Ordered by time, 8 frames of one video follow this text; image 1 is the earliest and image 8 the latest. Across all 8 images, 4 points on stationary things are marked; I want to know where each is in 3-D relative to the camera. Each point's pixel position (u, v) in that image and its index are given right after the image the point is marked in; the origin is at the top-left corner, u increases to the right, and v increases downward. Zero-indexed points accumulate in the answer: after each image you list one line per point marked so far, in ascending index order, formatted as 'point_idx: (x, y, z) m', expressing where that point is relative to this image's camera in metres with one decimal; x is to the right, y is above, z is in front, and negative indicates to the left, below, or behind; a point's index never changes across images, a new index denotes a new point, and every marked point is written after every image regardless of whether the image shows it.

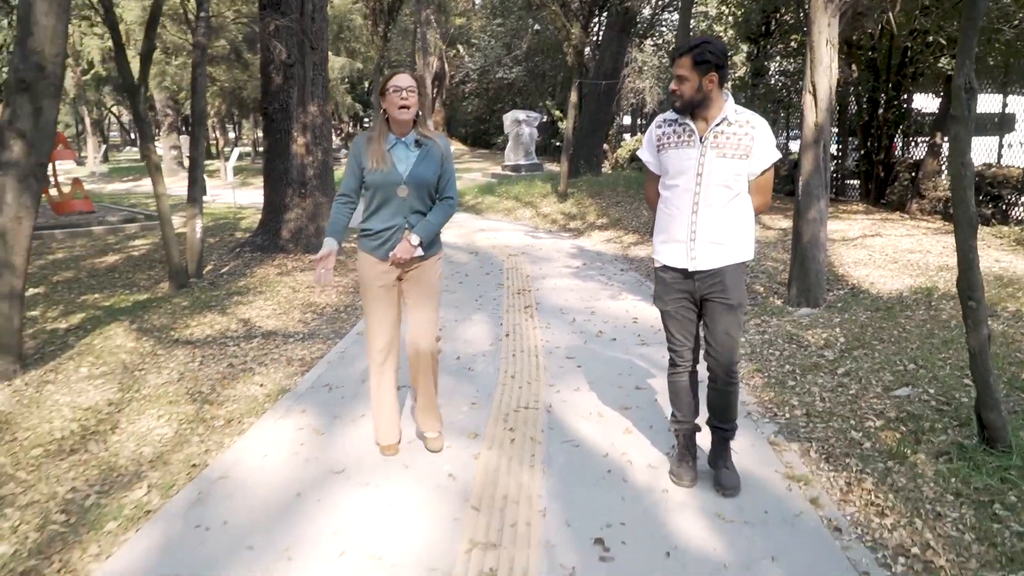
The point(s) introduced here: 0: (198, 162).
0: (-3.1, +1.2, +8.9) m
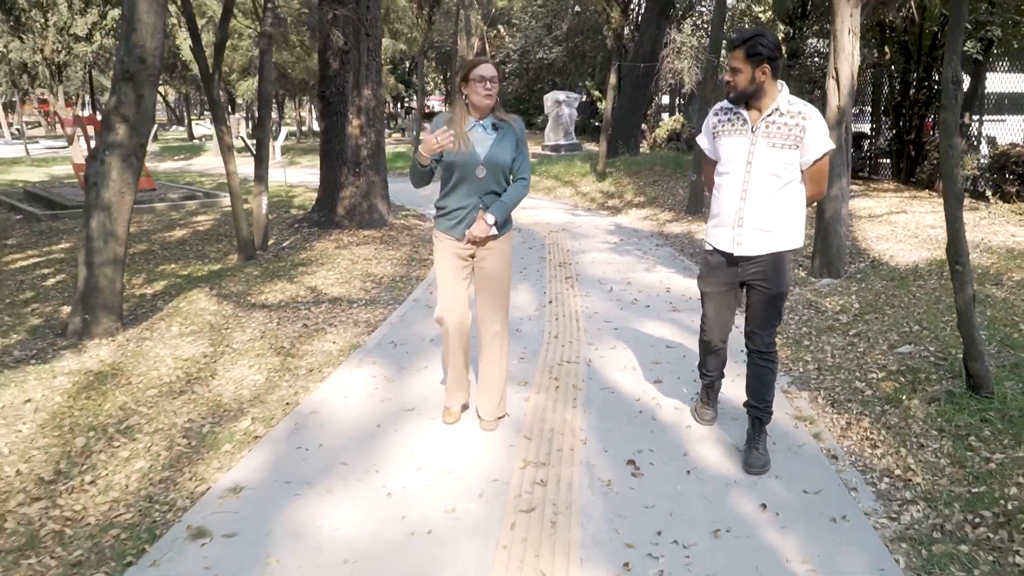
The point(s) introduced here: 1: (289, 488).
0: (-2.6, +1.5, +9.6) m
1: (-0.9, -0.8, +3.5) m
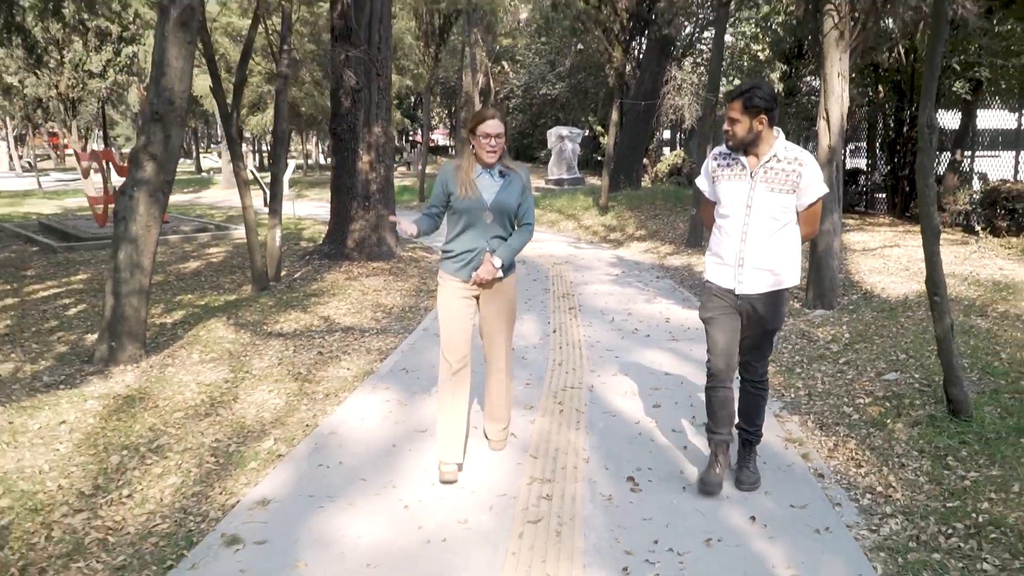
0: (-2.6, +1.2, +10.0) m
1: (-0.8, -0.9, +3.8) m
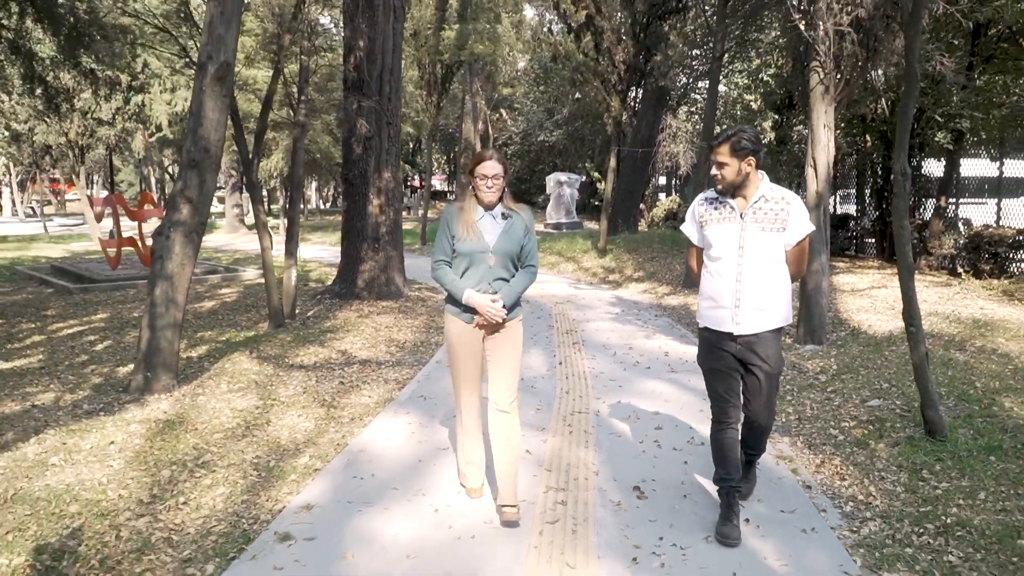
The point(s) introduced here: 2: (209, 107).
0: (-2.5, +0.8, +10.5) m
1: (-0.7, -1.0, +4.2) m
2: (-2.3, +1.4, +6.8) m
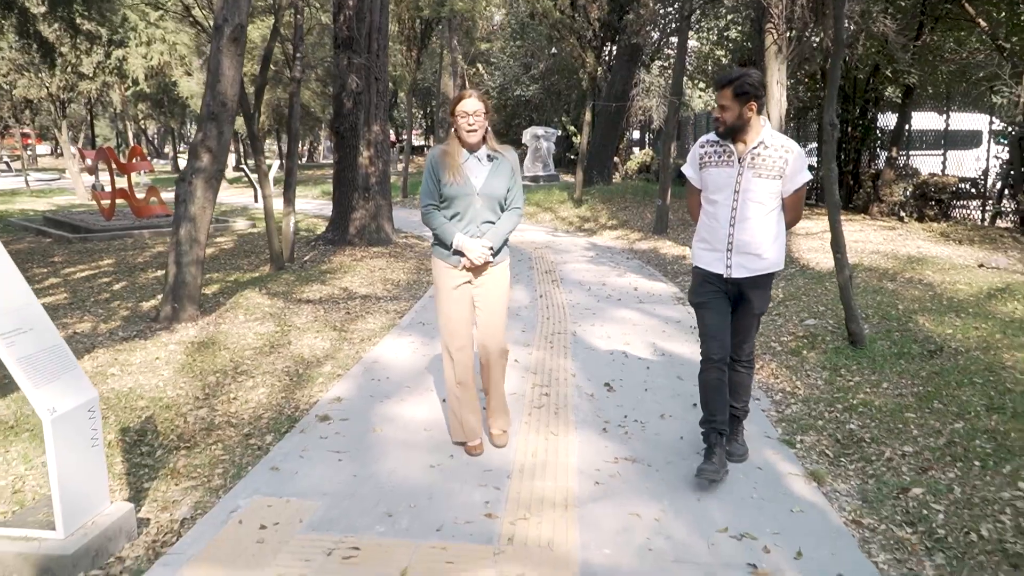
0: (-2.7, +1.5, +11.3) m
1: (-0.8, -0.6, +5.2) m
2: (-2.4, +1.9, +7.6) m
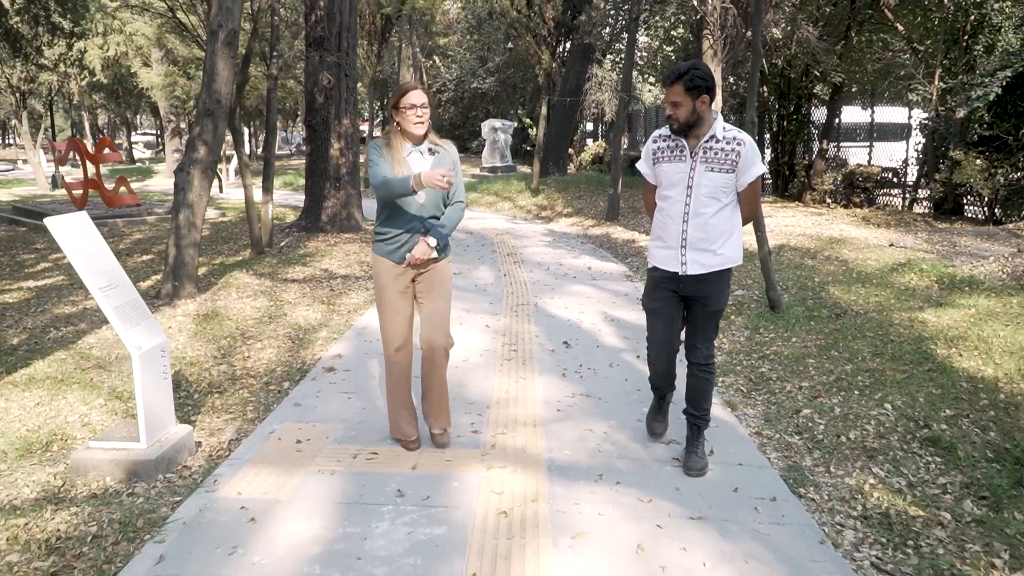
0: (-3.2, +1.7, +12.1) m
1: (-1.0, -0.4, +6.1) m
2: (-2.7, +2.0, +8.4) m
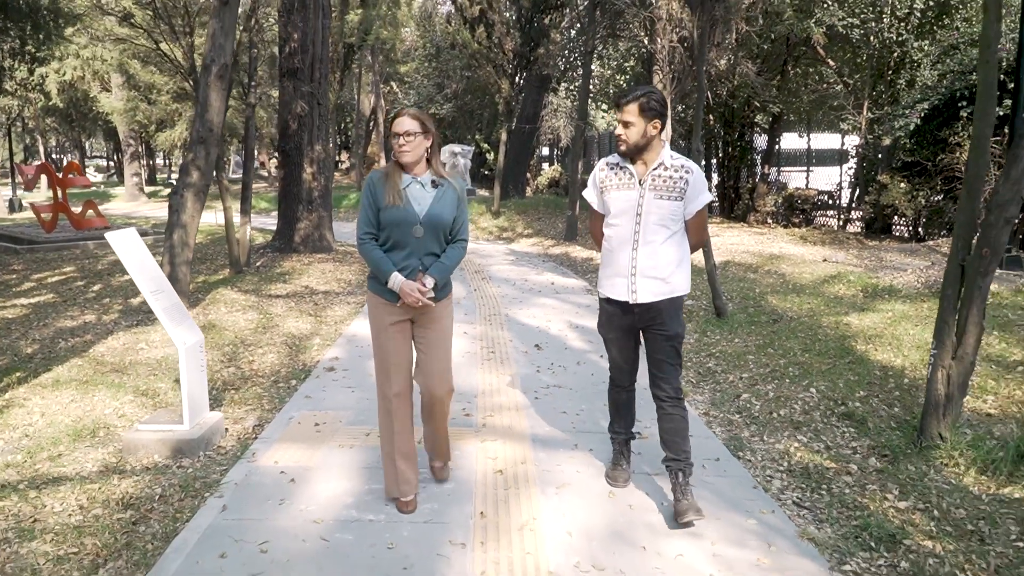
0: (-3.7, +1.4, +12.7) m
1: (-1.1, -0.5, +6.8) m
2: (-3.0, +1.9, +9.1) m
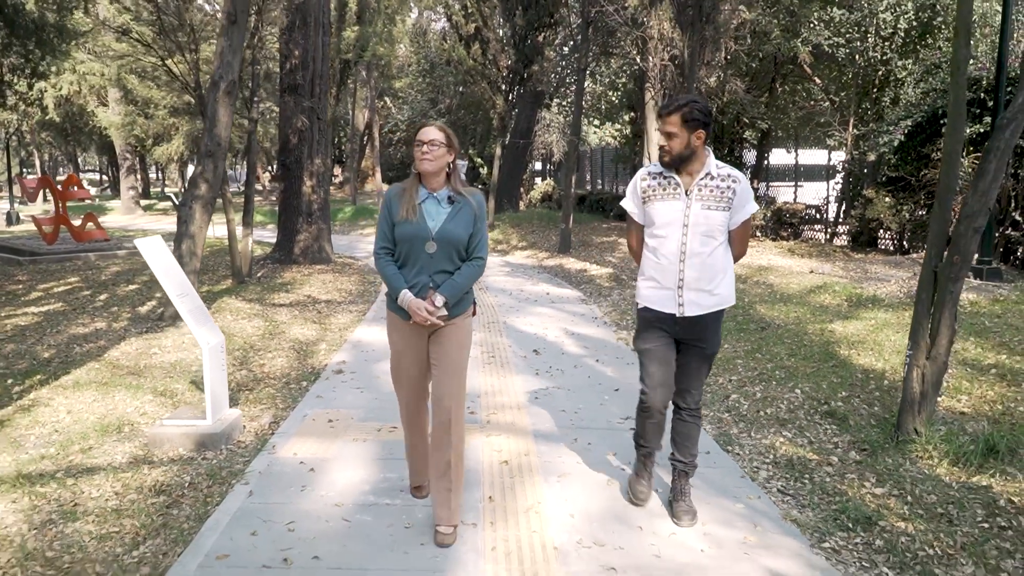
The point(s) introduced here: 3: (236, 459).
0: (-3.7, +1.3, +13.0) m
1: (-1.1, -0.6, +7.1) m
2: (-3.0, +1.8, +9.4) m
3: (-1.4, -0.9, +4.7) m
